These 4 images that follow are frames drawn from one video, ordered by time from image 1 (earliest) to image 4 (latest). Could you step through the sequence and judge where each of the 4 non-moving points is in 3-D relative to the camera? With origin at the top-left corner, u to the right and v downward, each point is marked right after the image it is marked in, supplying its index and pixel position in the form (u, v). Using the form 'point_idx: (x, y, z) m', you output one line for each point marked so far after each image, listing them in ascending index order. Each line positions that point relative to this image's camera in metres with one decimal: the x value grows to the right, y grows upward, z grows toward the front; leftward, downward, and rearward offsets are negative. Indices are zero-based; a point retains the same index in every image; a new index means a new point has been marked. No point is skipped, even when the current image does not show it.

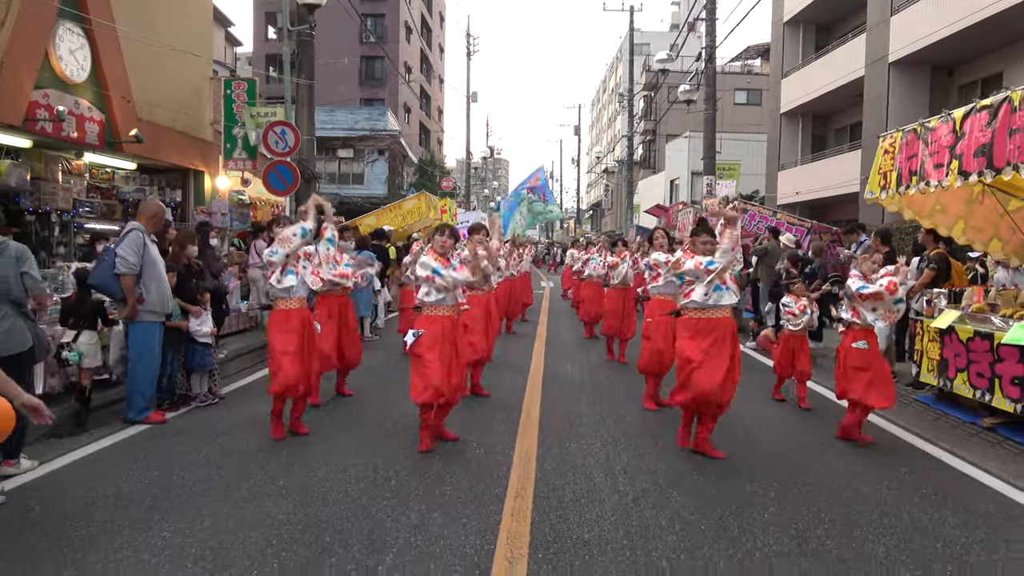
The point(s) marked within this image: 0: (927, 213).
0: (+4.3, +0.8, +7.9) m
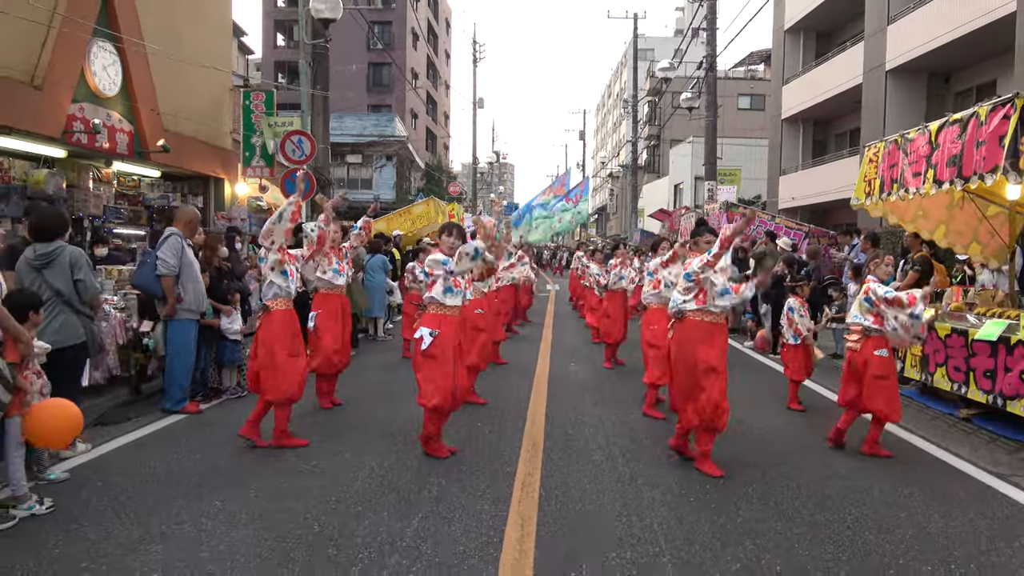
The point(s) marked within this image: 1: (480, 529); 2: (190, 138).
0: (+4.4, +0.8, +8.4) m
1: (-0.2, -1.3, +4.0) m
2: (-5.0, +2.3, +11.7) m
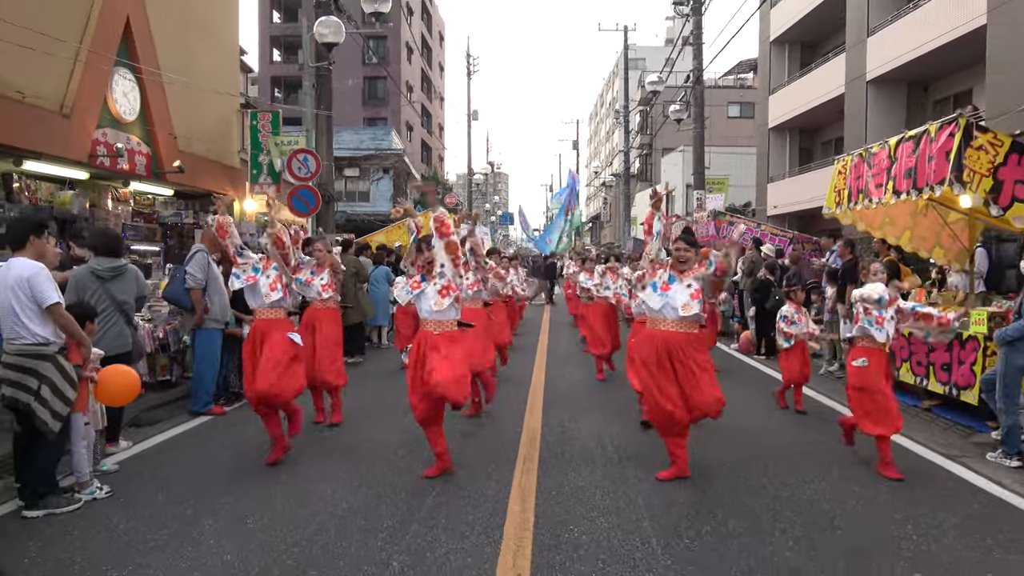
0: (+4.3, +0.7, +9.0) m
1: (-0.2, -1.3, +4.6) m
2: (-5.0, +2.1, +12.3) m
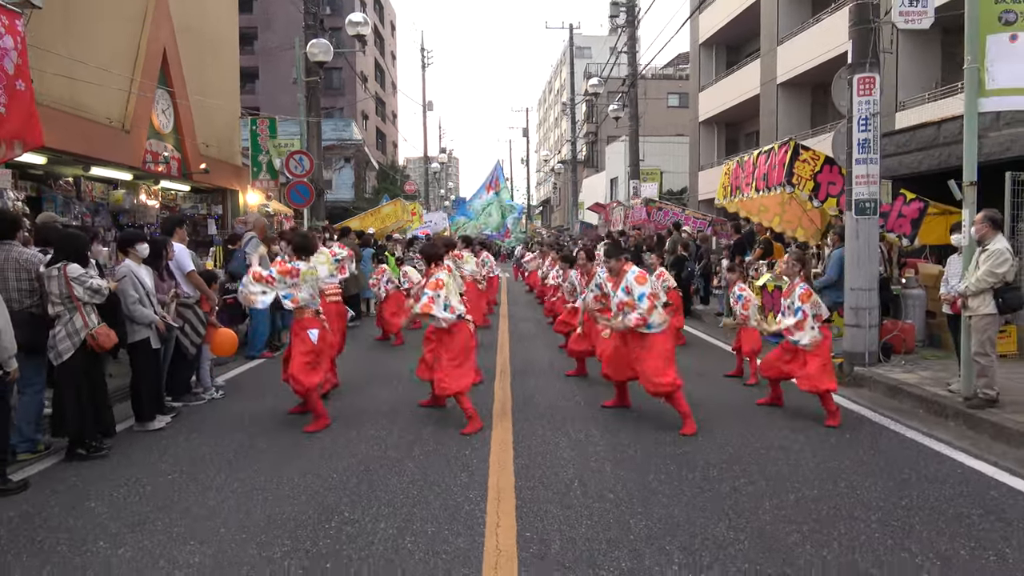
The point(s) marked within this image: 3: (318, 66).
0: (+3.9, +1.2, +12.0) m
1: (-0.3, -1.0, +7.3) m
2: (-5.7, +2.5, +14.6) m
3: (-4.1, +4.6, +15.8) m
